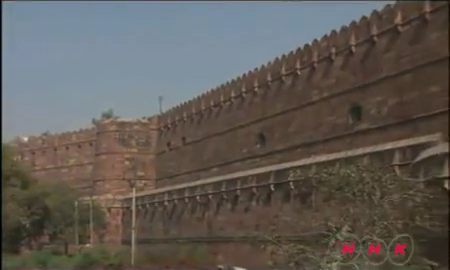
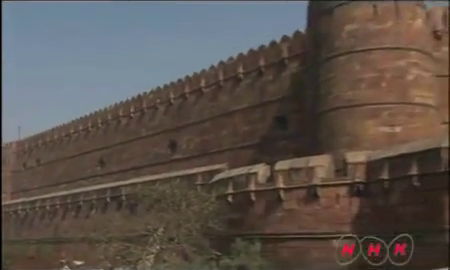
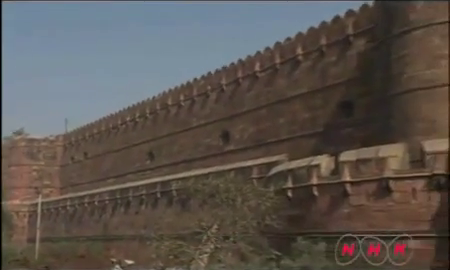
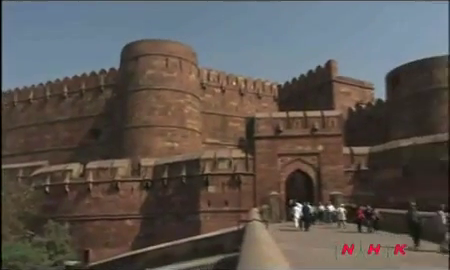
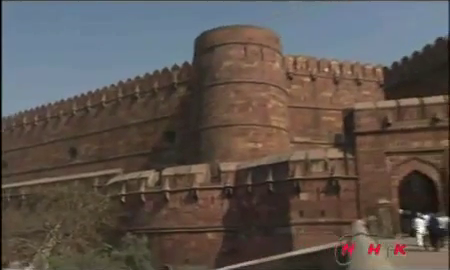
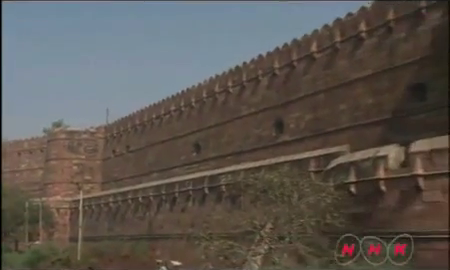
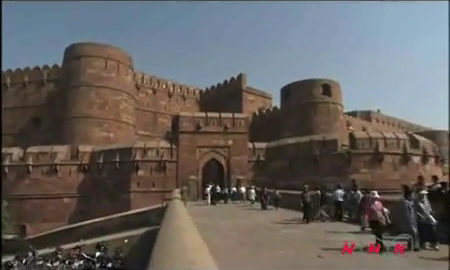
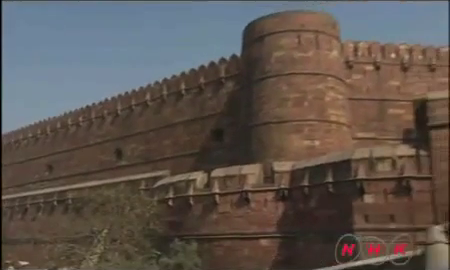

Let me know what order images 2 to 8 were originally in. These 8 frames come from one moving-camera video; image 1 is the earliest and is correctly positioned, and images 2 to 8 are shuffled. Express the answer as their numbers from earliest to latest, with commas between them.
6, 3, 2, 8, 5, 4, 7
